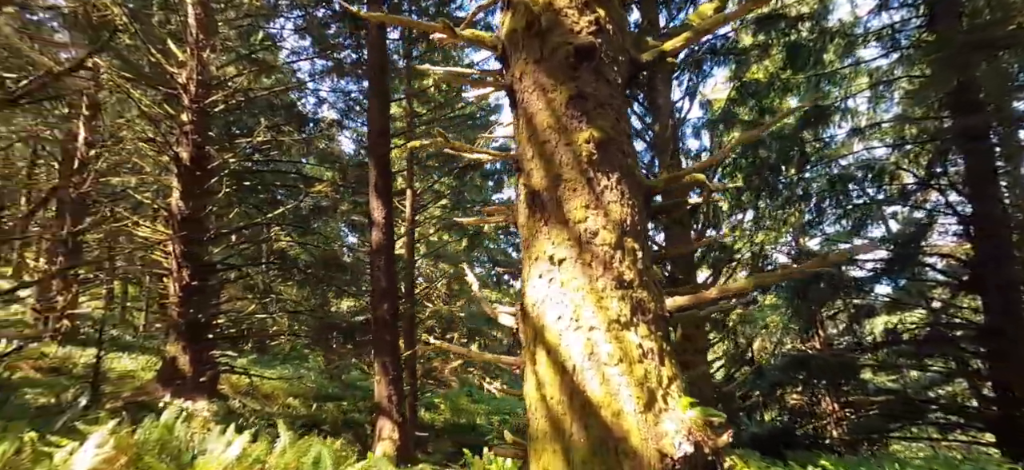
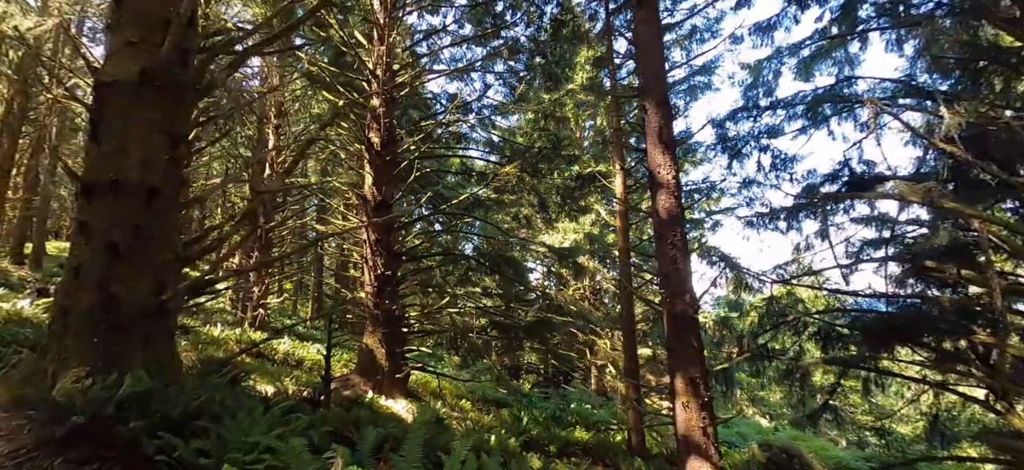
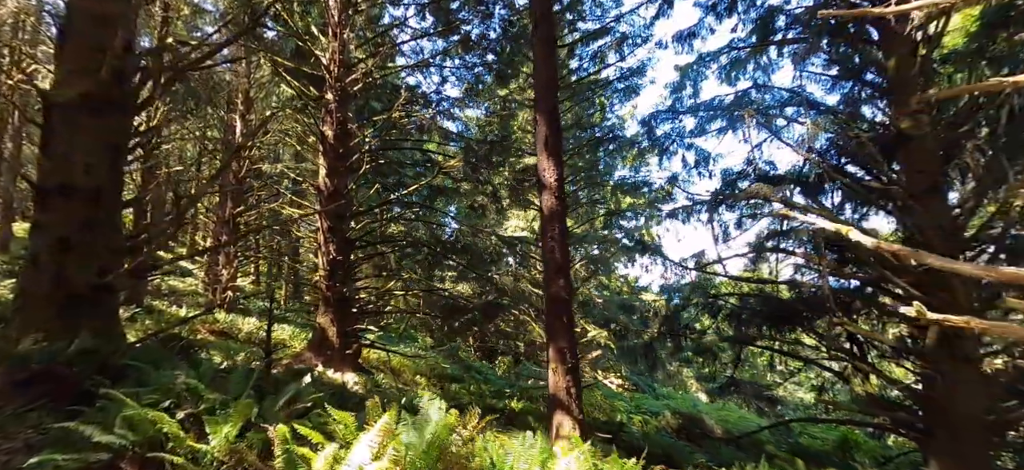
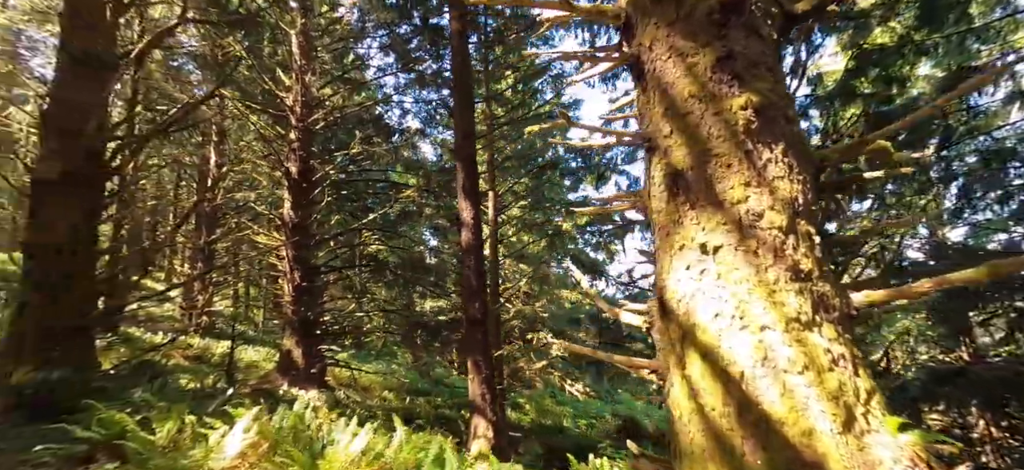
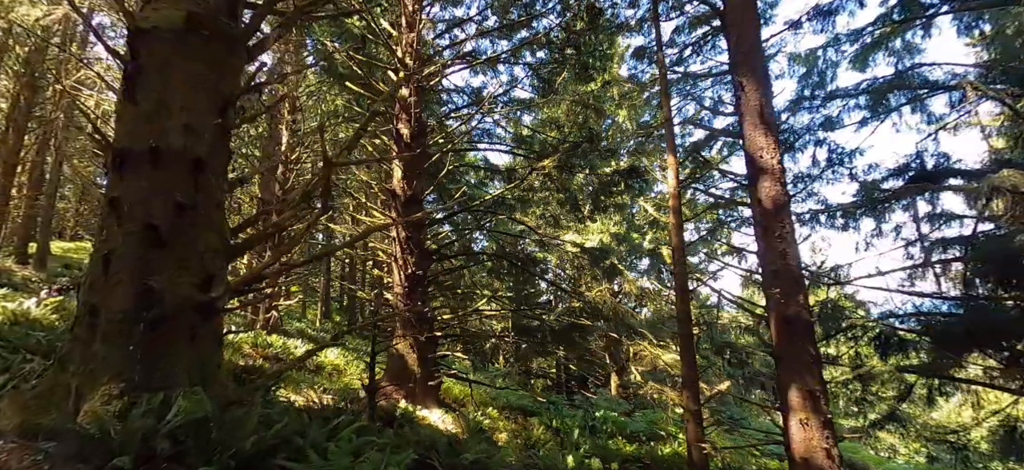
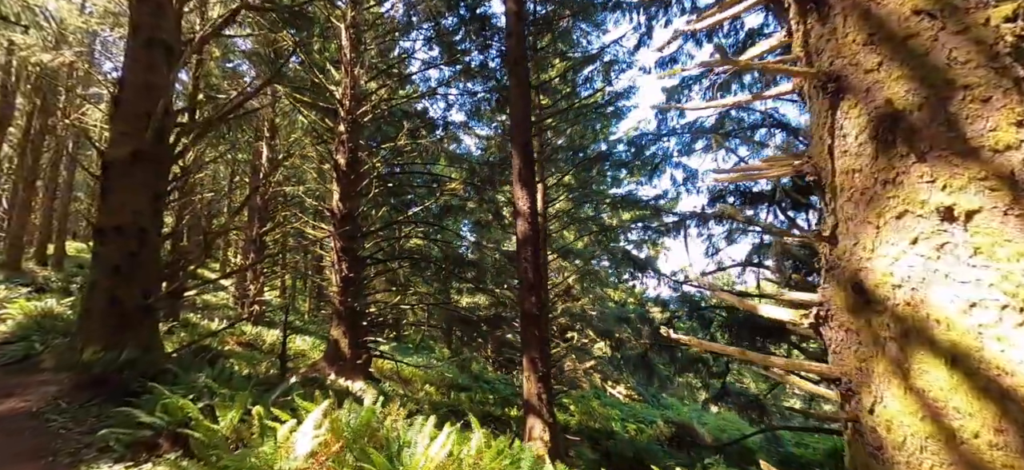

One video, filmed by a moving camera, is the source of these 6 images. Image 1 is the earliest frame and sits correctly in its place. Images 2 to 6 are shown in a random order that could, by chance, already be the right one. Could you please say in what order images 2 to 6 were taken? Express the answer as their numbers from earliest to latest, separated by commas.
4, 6, 3, 2, 5
